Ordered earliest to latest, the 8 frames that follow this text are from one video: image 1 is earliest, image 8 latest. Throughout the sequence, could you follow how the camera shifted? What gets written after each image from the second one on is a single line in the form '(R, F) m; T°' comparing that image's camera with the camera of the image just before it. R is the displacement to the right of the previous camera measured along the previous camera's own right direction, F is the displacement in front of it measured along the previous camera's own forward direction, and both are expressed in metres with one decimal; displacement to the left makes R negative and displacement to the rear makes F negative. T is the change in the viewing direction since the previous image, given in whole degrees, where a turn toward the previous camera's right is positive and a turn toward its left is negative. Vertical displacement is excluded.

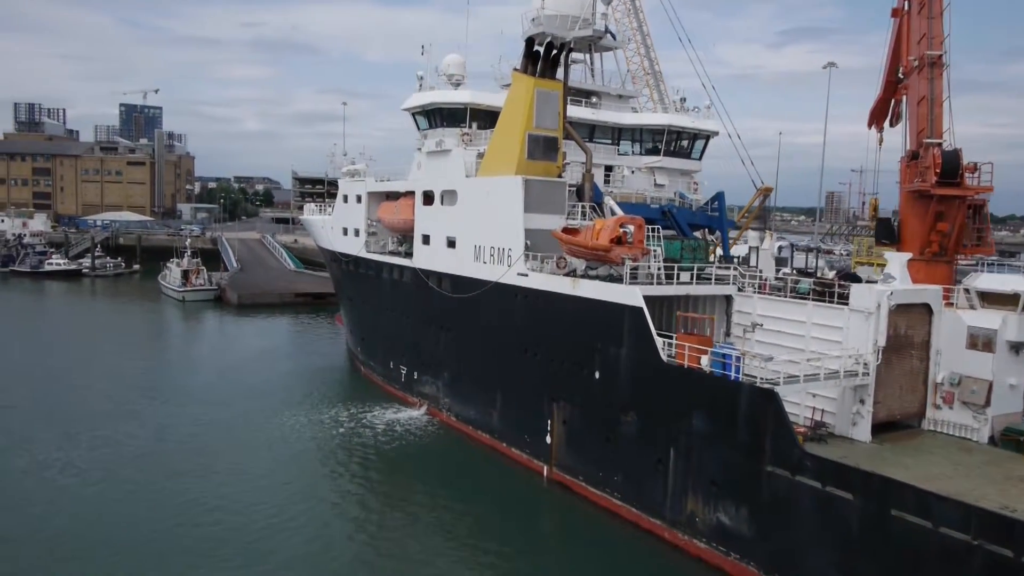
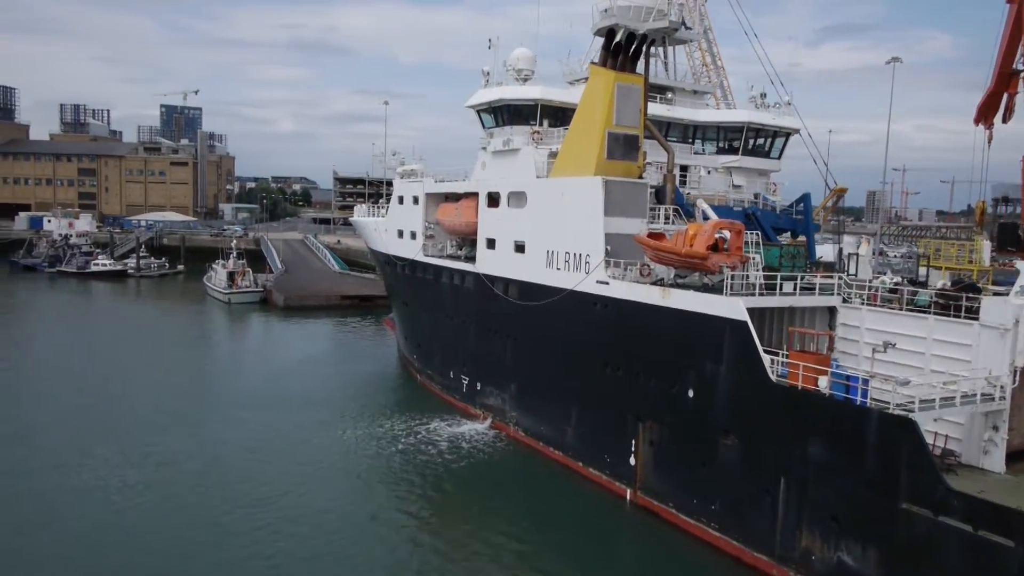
(-0.6, +0.8) m; -2°
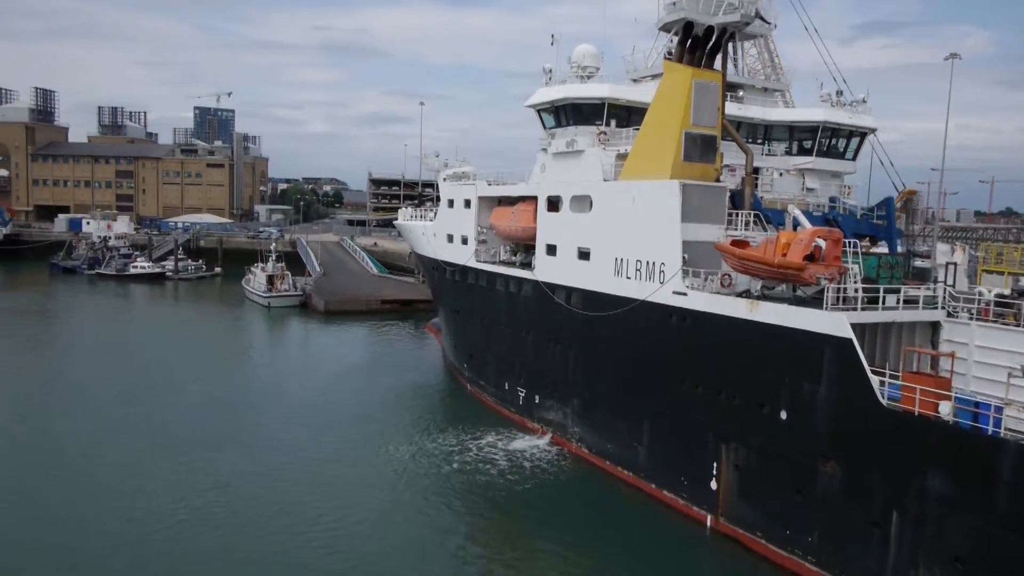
(-0.5, +0.7) m; -2°
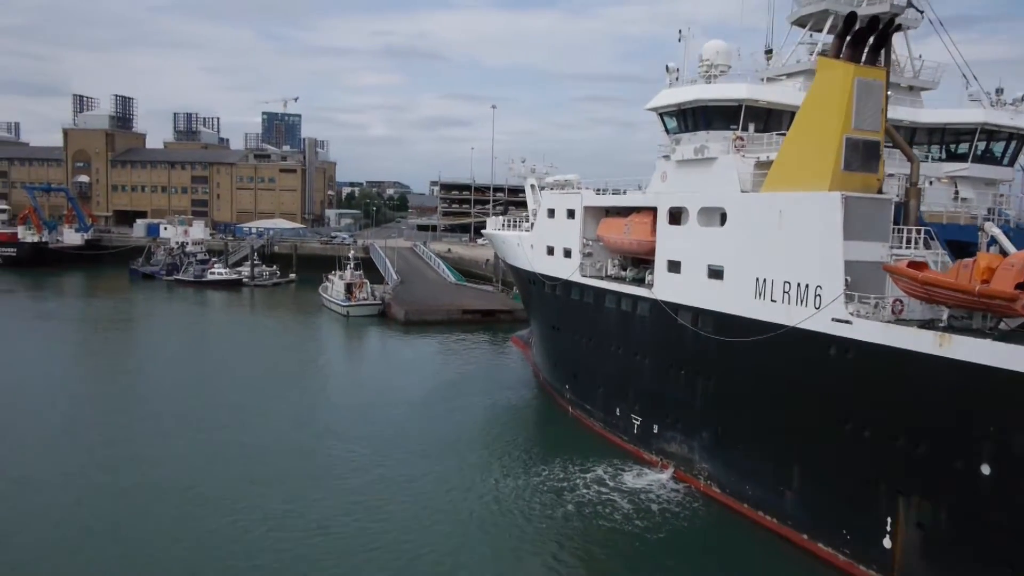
(-0.9, +1.0) m; -4°
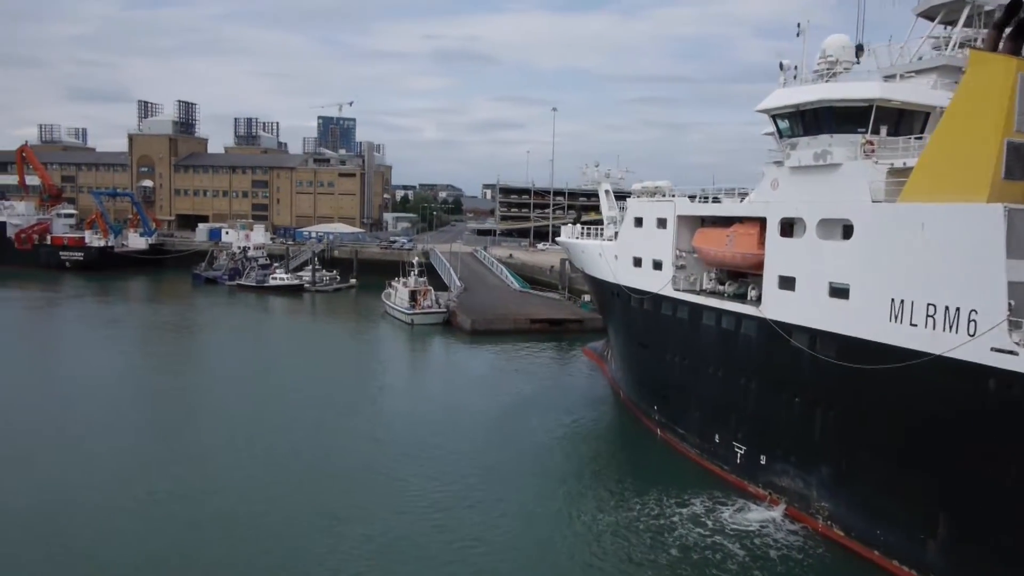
(-0.6, +0.9) m; -3°
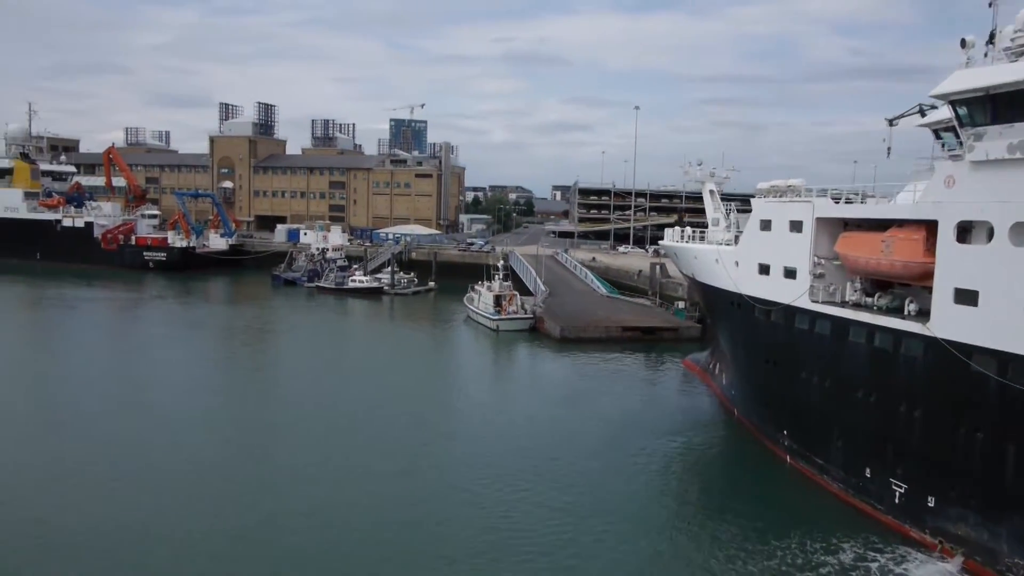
(-0.7, +1.3) m; -5°
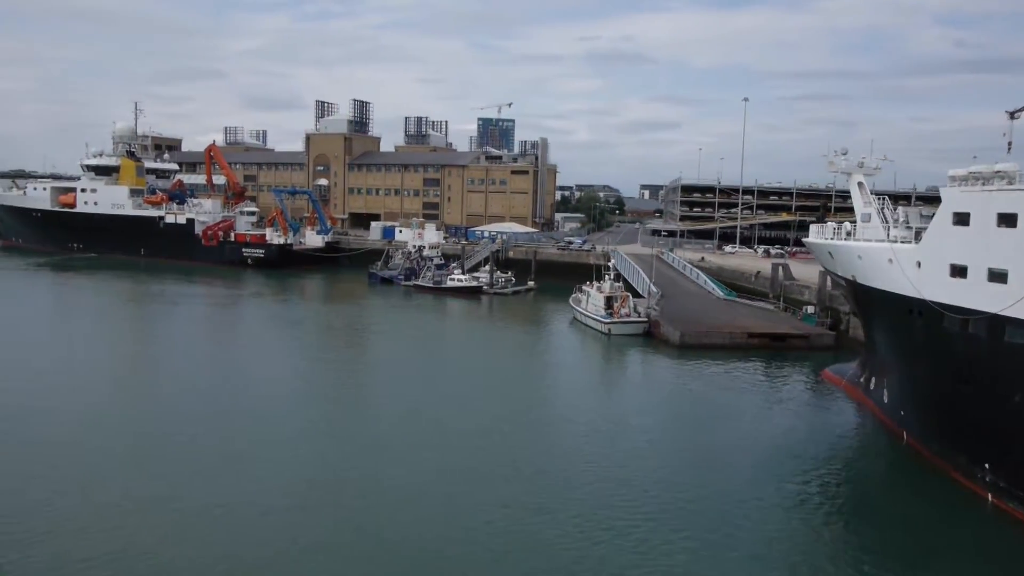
(-0.9, +1.6) m; -6°
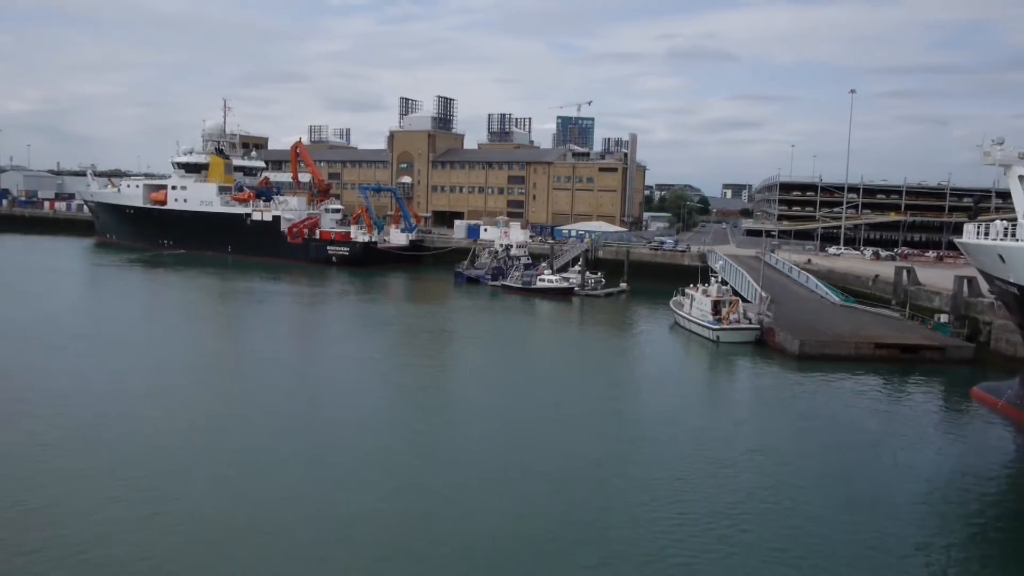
(-0.7, +1.4) m; -5°
